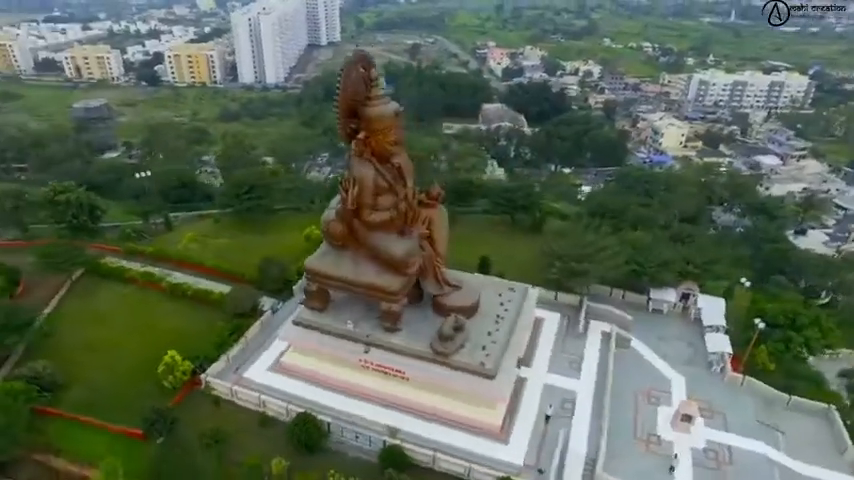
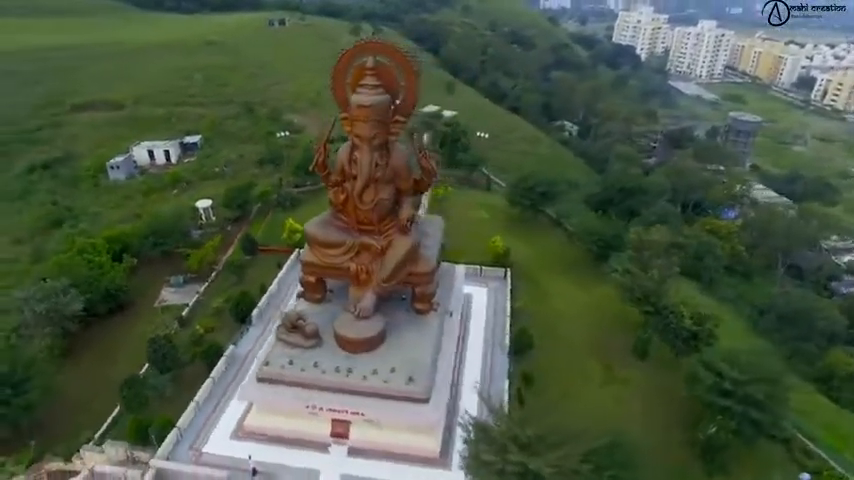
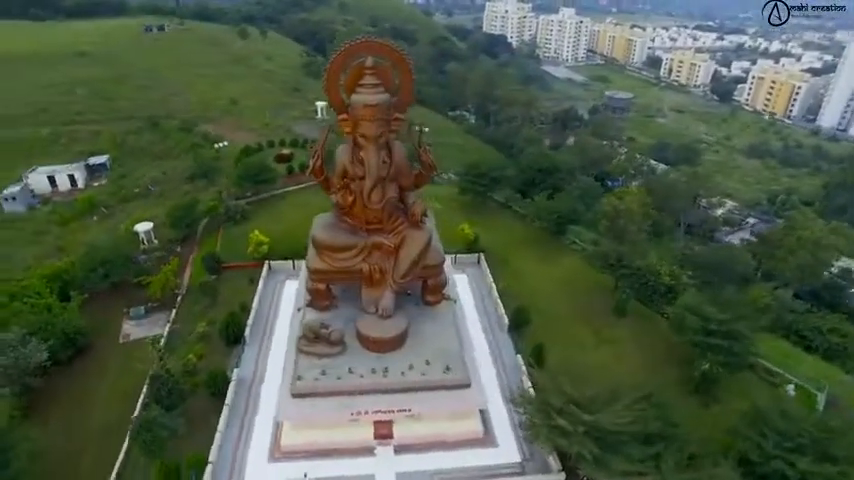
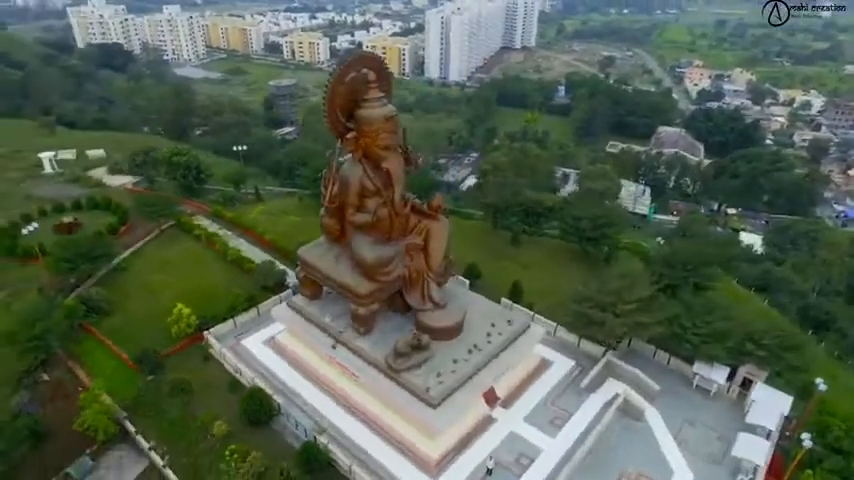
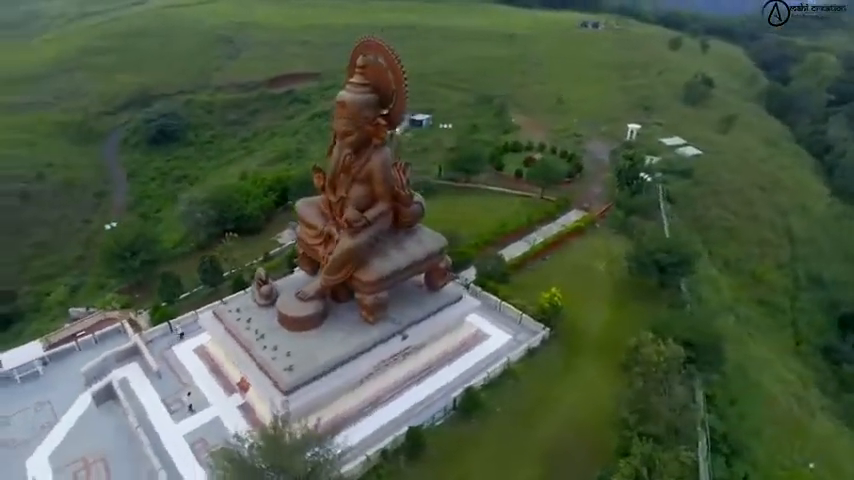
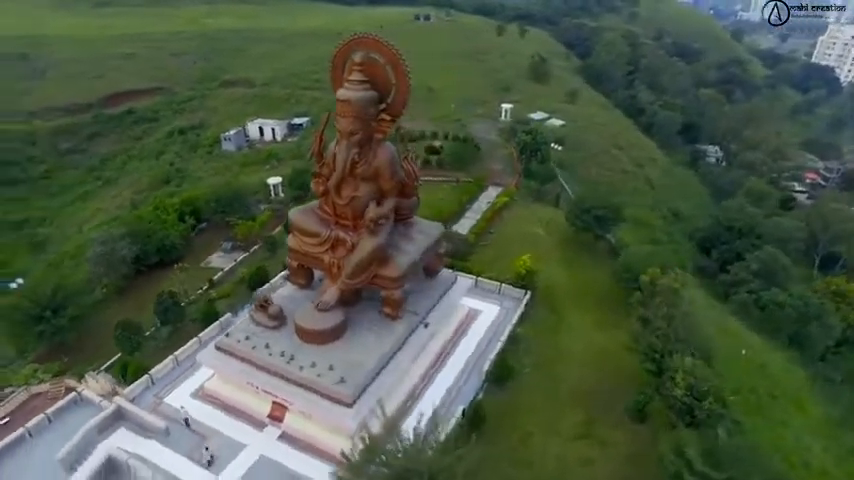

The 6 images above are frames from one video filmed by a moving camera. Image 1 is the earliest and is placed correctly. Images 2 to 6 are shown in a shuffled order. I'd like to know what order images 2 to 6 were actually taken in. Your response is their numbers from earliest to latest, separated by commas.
4, 3, 2, 6, 5
